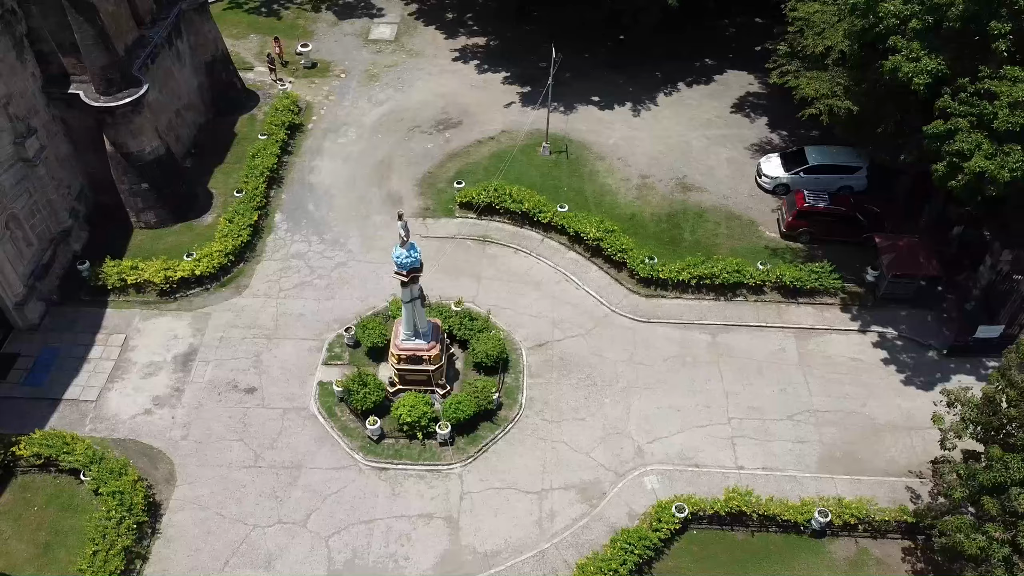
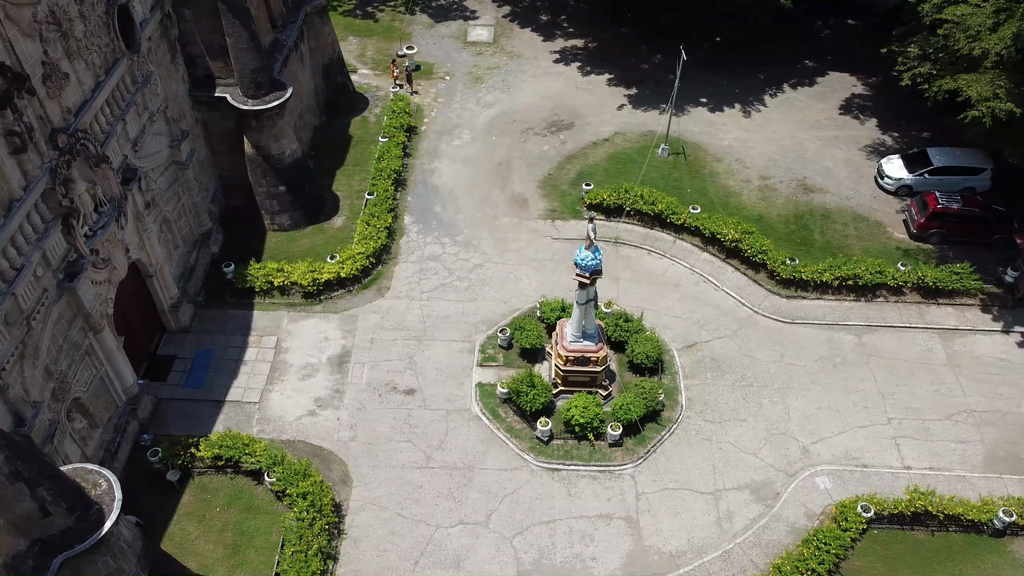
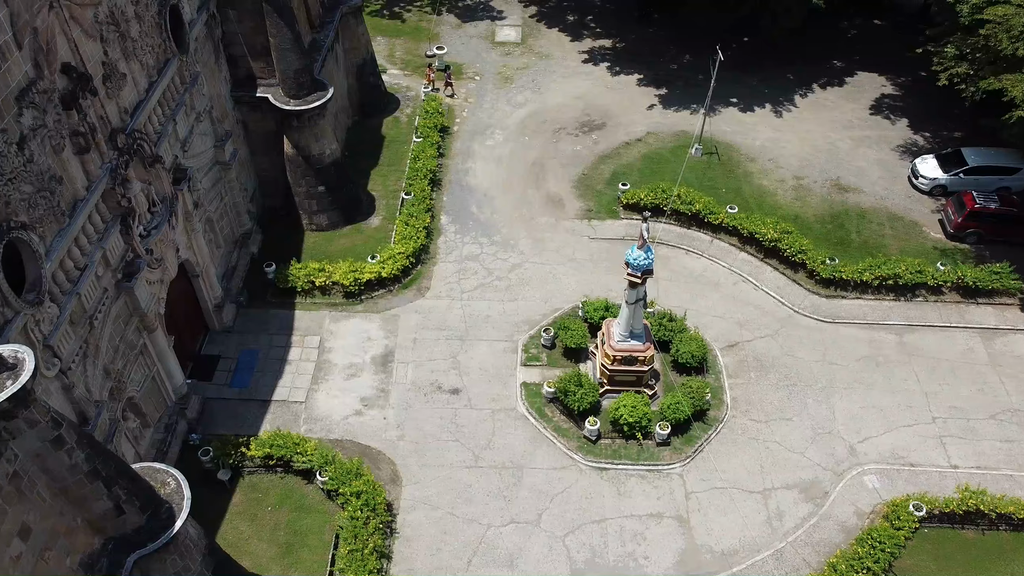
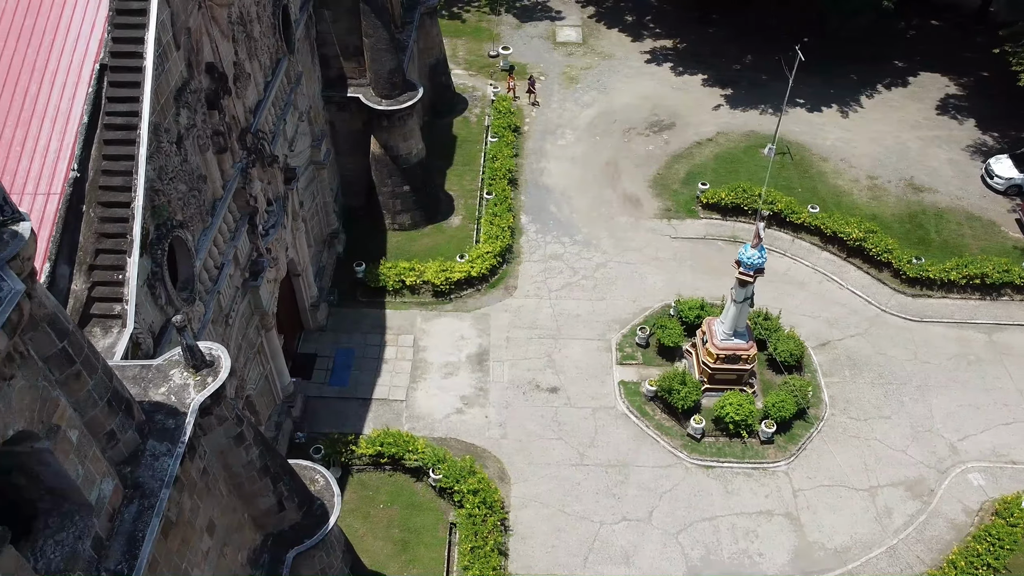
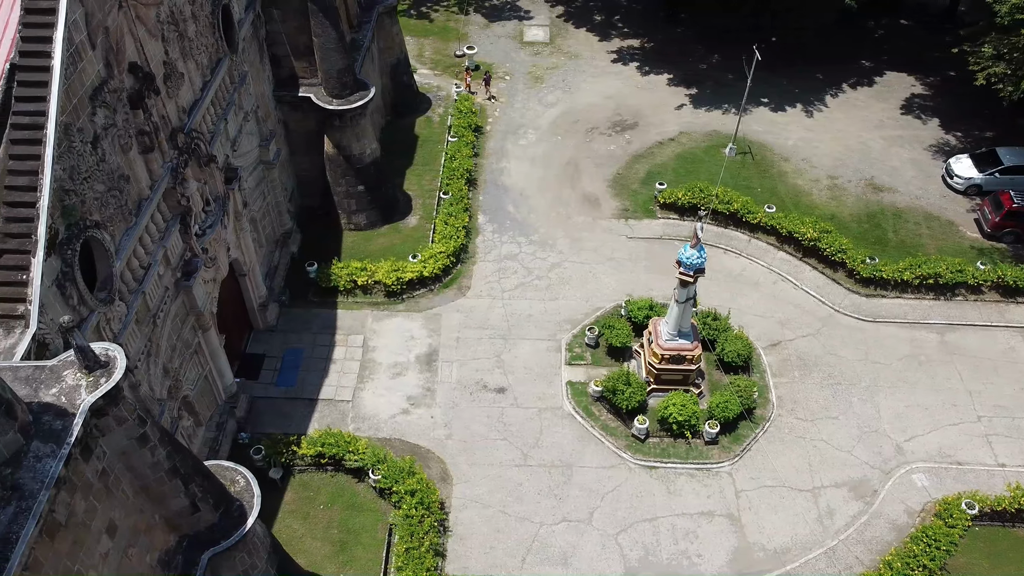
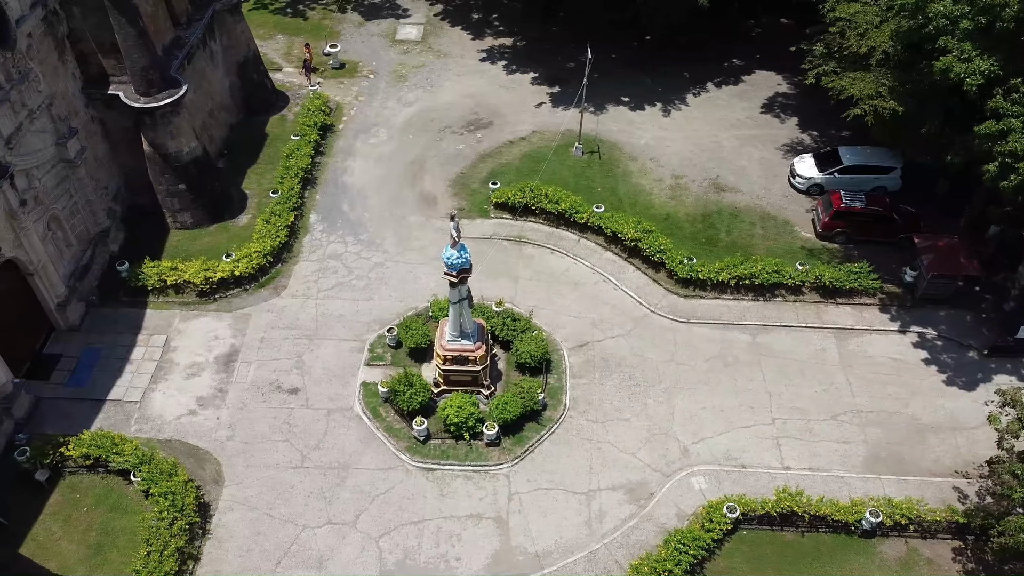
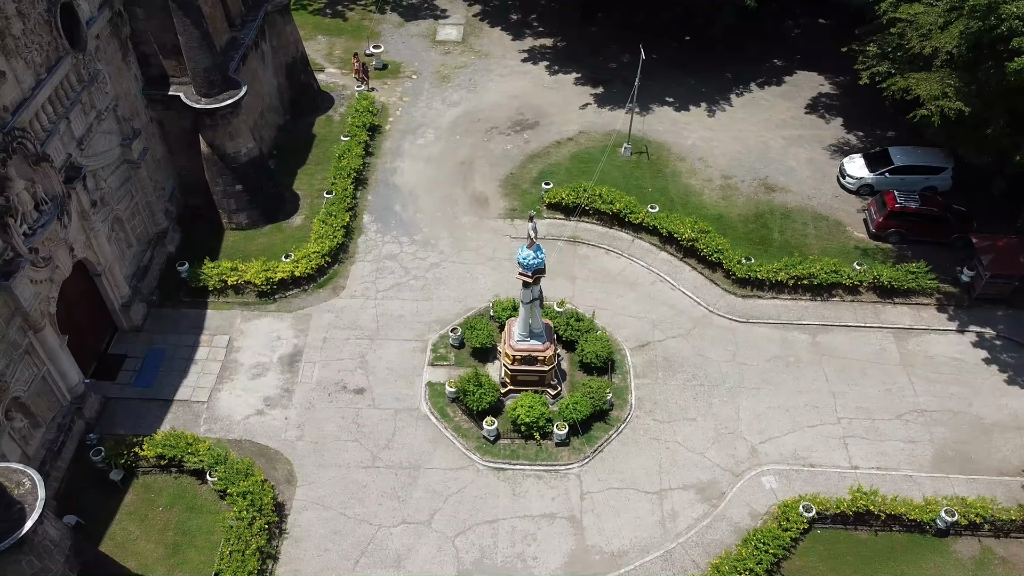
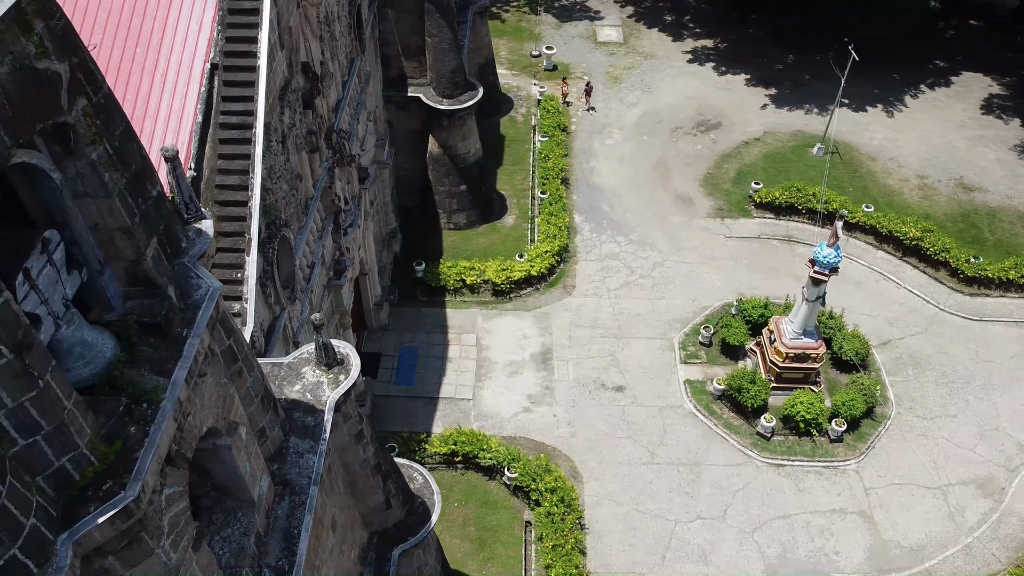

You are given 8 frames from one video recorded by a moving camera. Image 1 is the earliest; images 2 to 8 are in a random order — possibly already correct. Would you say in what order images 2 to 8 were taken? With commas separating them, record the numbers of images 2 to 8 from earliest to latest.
6, 7, 2, 3, 5, 4, 8
